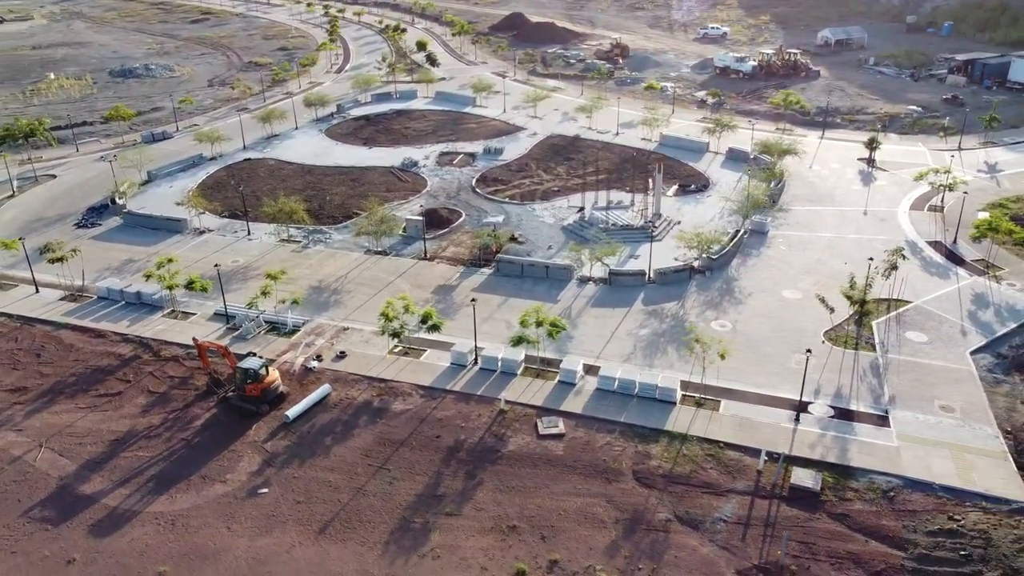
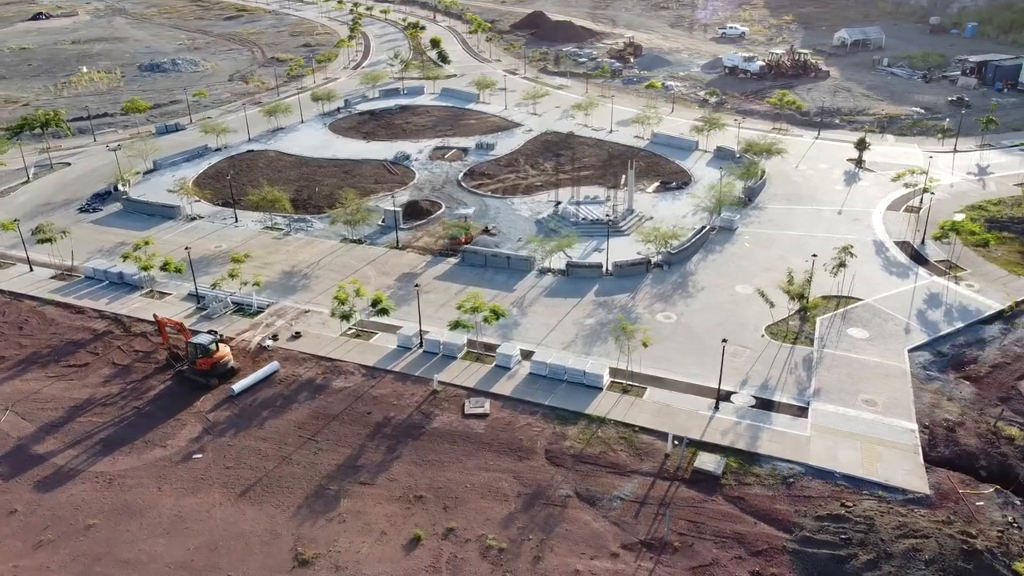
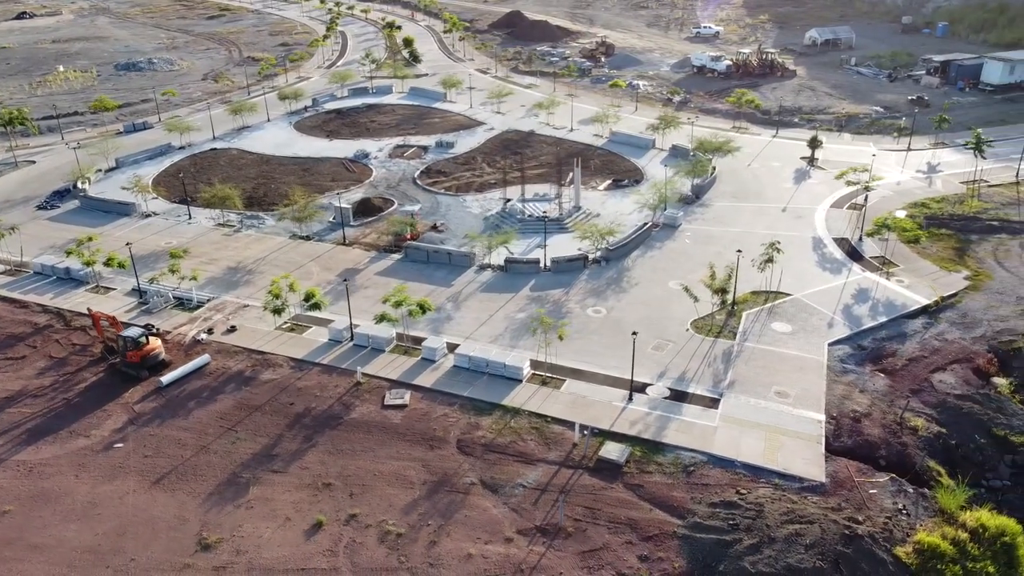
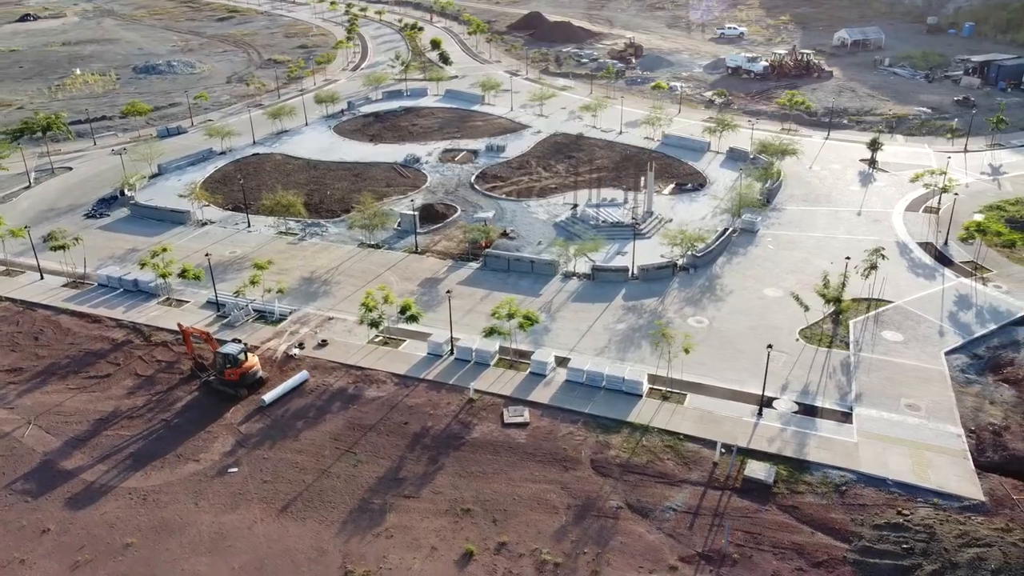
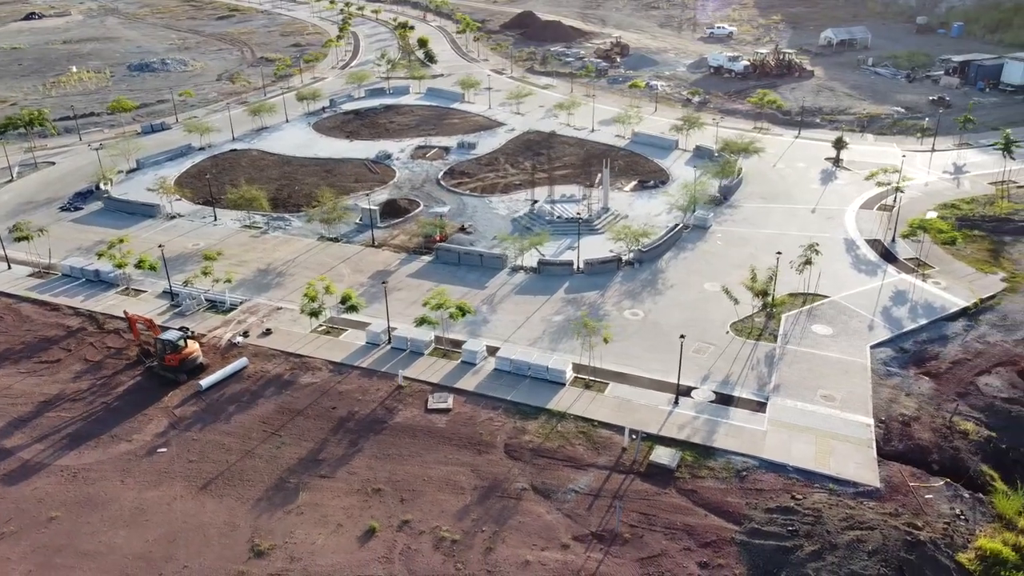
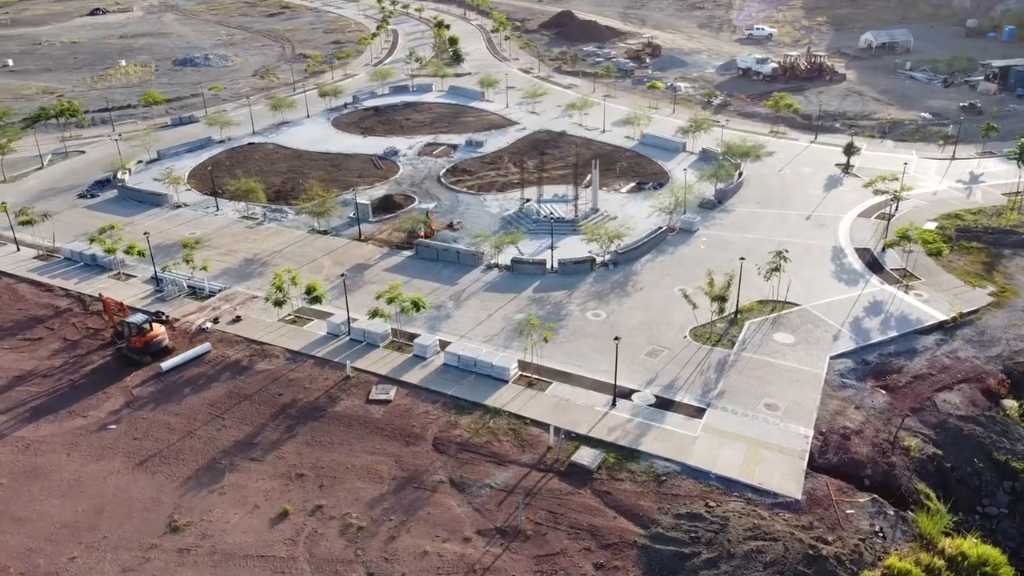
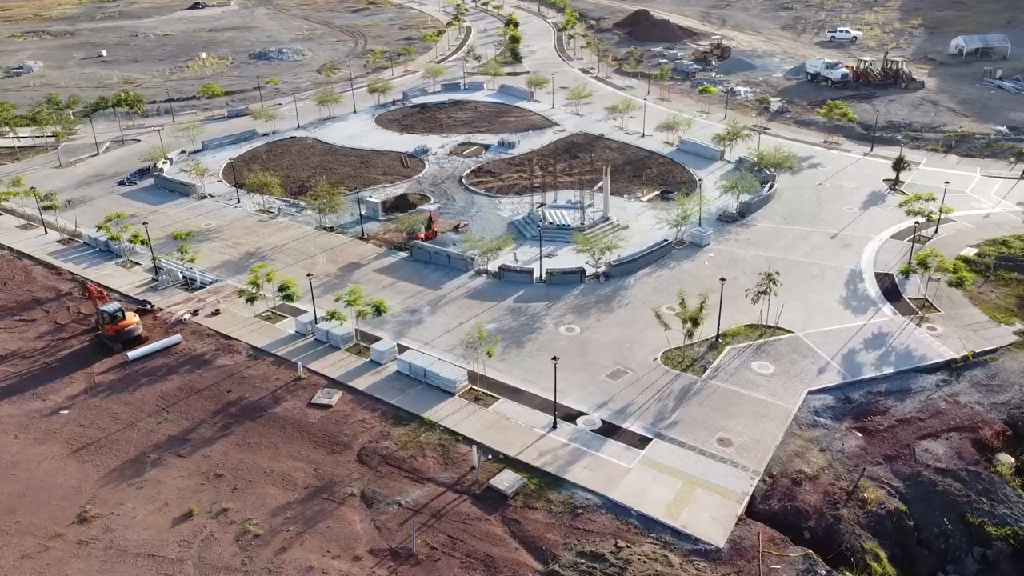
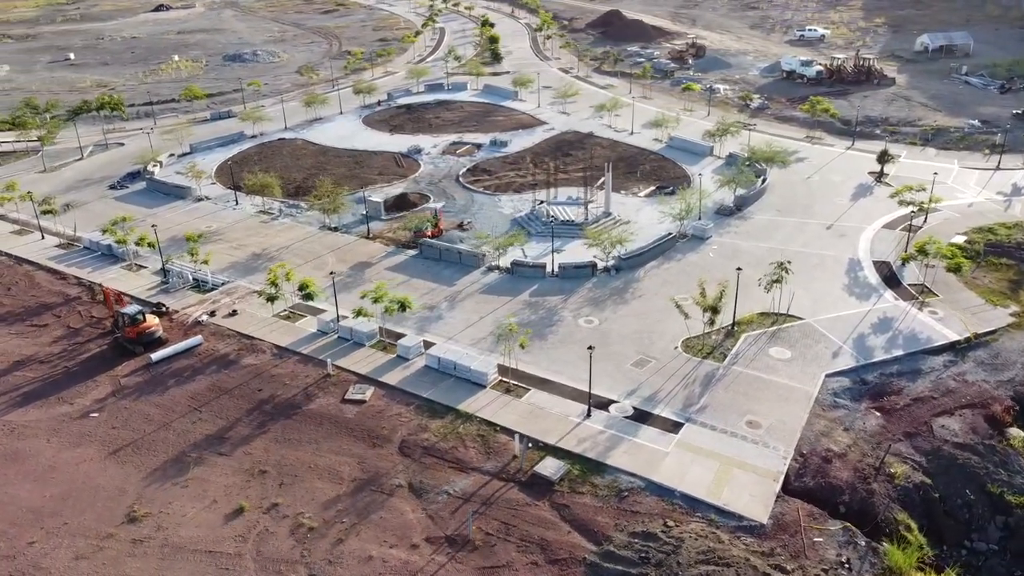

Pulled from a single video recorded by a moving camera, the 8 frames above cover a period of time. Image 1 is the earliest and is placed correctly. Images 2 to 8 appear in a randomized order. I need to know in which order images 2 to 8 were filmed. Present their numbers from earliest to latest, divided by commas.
4, 2, 5, 3, 6, 8, 7
